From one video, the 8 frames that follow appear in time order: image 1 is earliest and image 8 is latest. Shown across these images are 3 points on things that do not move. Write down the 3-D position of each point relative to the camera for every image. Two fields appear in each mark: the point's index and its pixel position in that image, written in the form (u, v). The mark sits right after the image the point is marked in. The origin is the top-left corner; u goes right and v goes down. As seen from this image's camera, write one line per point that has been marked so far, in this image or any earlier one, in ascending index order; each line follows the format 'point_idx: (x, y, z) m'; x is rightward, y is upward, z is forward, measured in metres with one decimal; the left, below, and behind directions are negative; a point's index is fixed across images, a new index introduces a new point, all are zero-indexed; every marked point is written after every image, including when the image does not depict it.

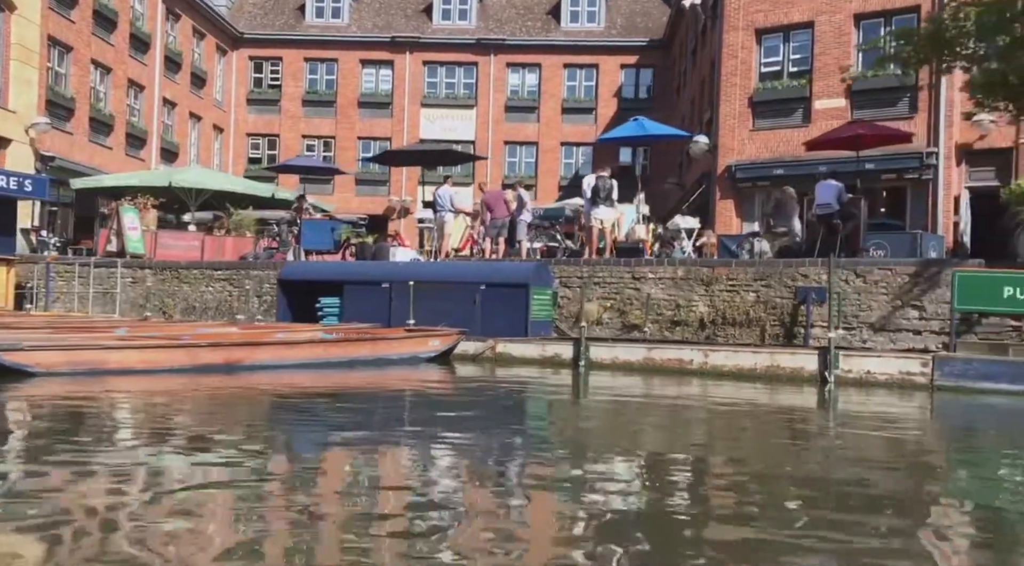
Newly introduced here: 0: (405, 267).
0: (-1.6, +0.2, +18.0) m
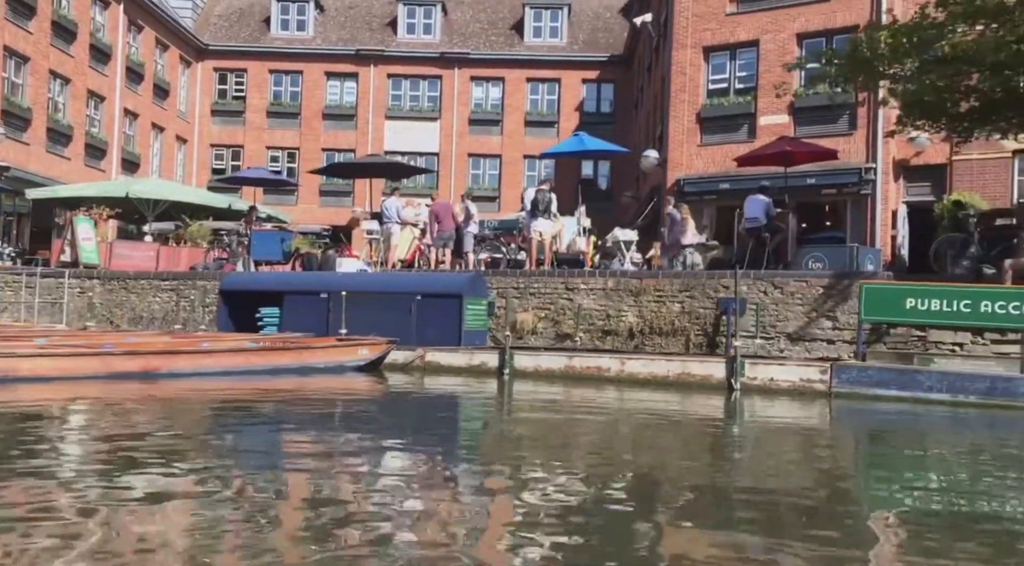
0: (-2.5, +0.1, +18.6) m
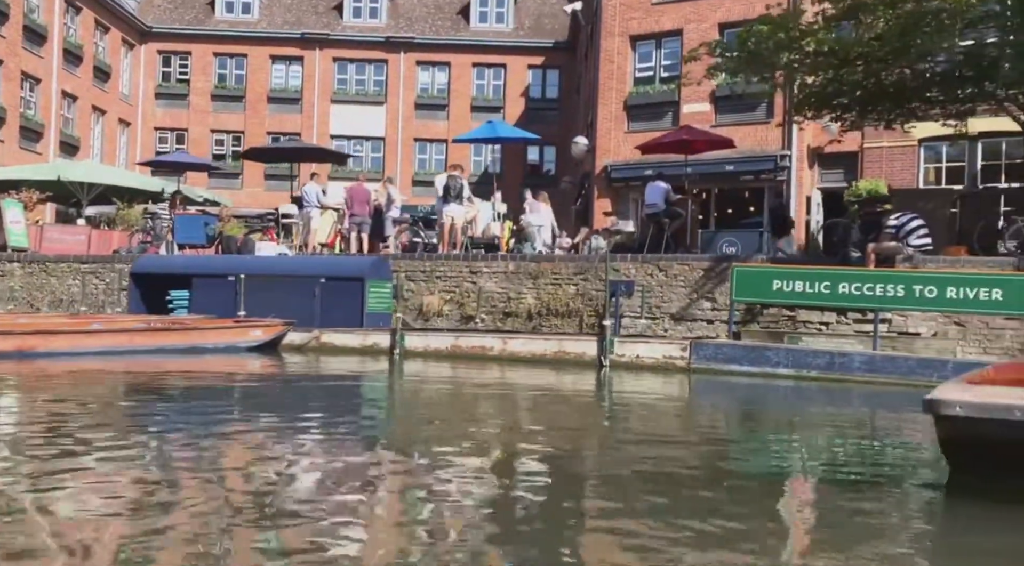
0: (-3.9, +0.3, +19.3) m
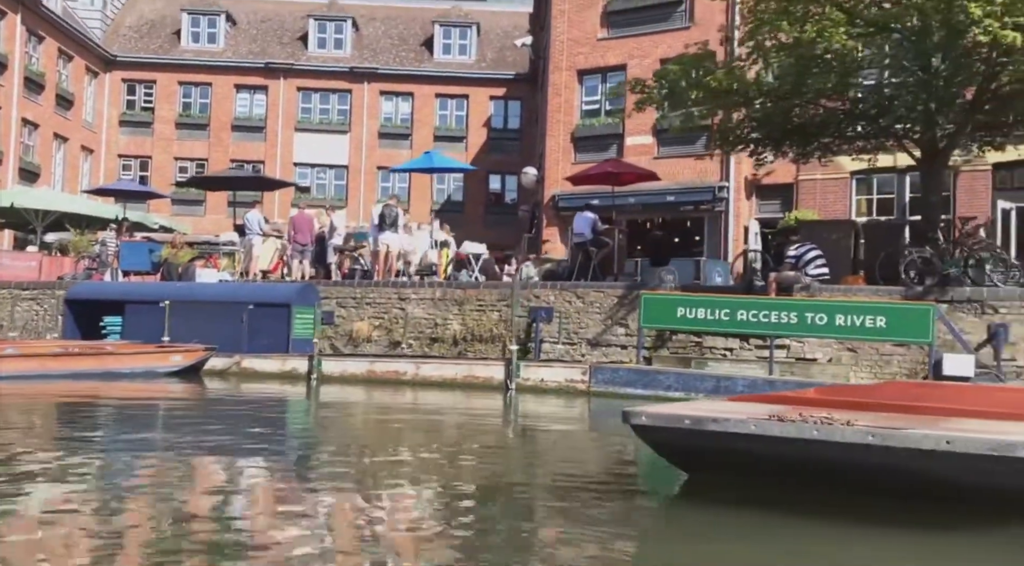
0: (-5.1, 0.0, +19.8) m
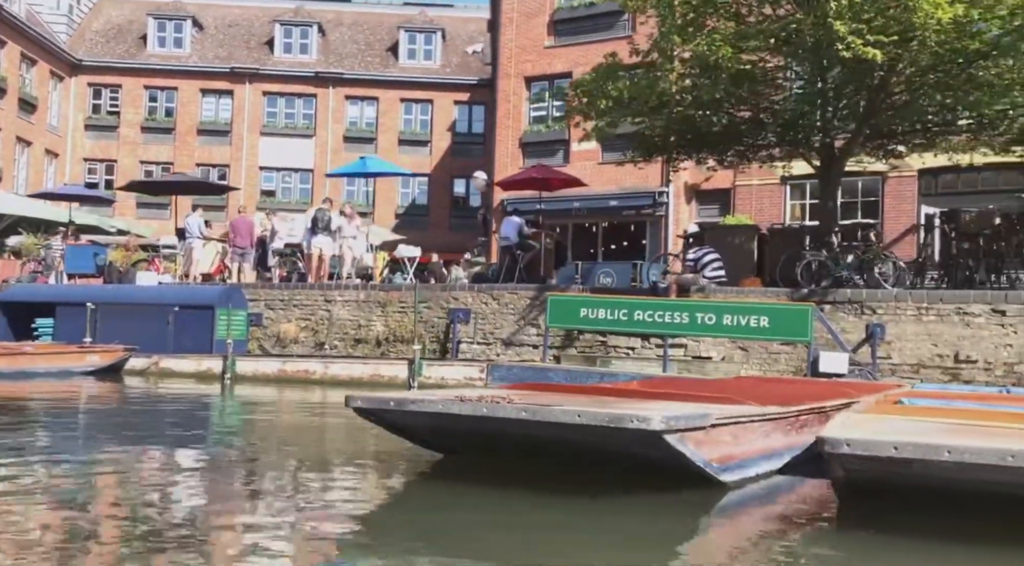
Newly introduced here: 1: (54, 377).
0: (-6.3, -0.1, +20.4) m
1: (-6.2, -1.3, +18.0) m
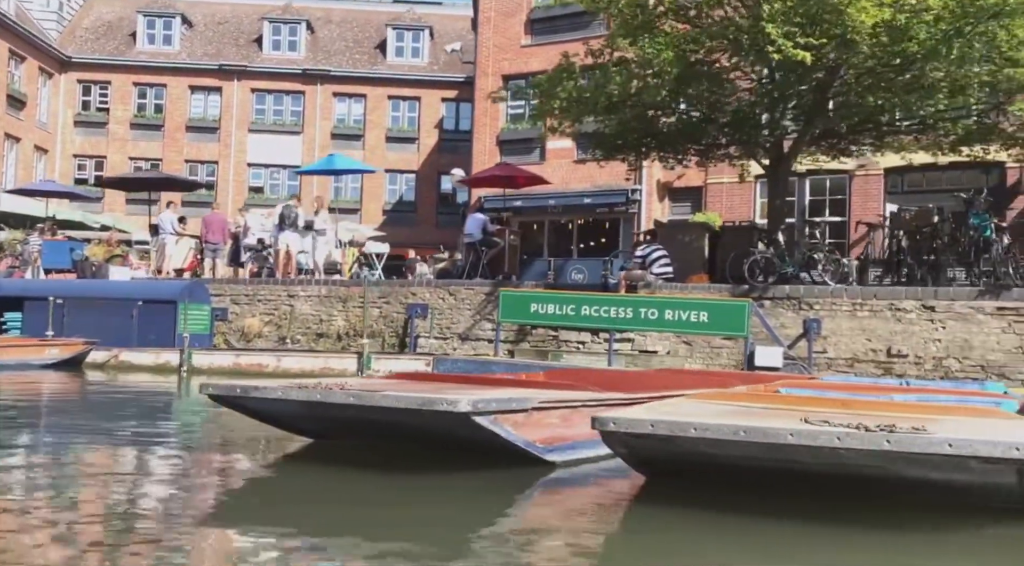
0: (-6.9, 0.0, +20.8) m
1: (-6.9, -1.2, +18.4) m
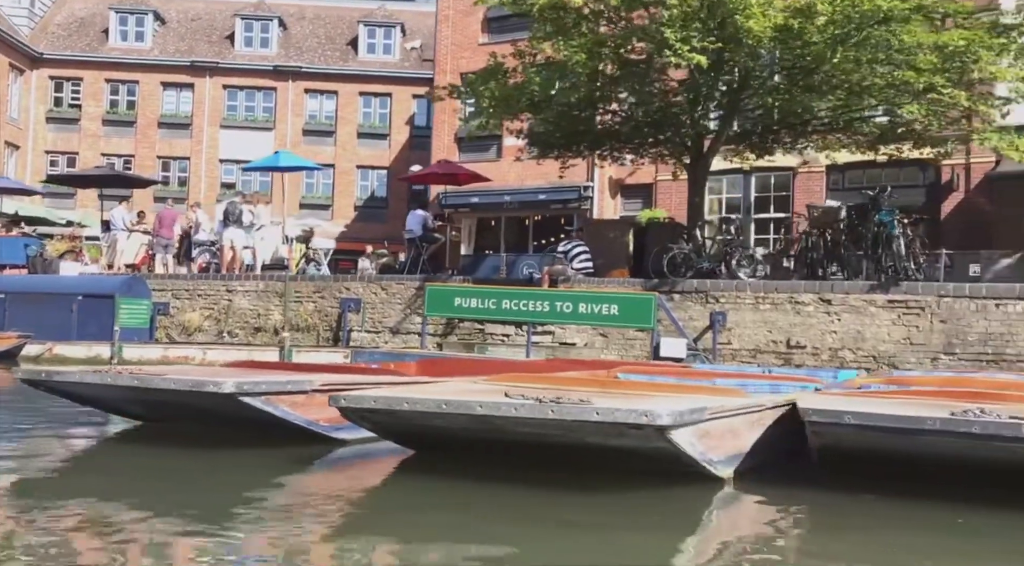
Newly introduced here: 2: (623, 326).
0: (-8.0, +0.1, +21.3) m
1: (-7.9, -1.1, +18.9) m
2: (+1.4, -0.5, +16.7) m
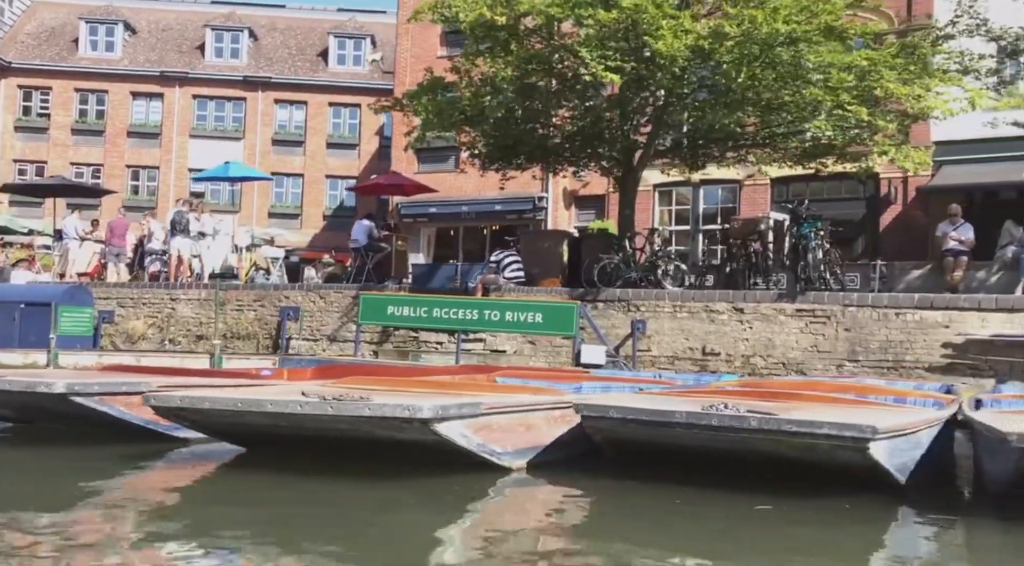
0: (-9.0, -0.1, +21.6) m
1: (-8.9, -1.2, +19.1) m
2: (+0.5, -0.7, +17.1) m
